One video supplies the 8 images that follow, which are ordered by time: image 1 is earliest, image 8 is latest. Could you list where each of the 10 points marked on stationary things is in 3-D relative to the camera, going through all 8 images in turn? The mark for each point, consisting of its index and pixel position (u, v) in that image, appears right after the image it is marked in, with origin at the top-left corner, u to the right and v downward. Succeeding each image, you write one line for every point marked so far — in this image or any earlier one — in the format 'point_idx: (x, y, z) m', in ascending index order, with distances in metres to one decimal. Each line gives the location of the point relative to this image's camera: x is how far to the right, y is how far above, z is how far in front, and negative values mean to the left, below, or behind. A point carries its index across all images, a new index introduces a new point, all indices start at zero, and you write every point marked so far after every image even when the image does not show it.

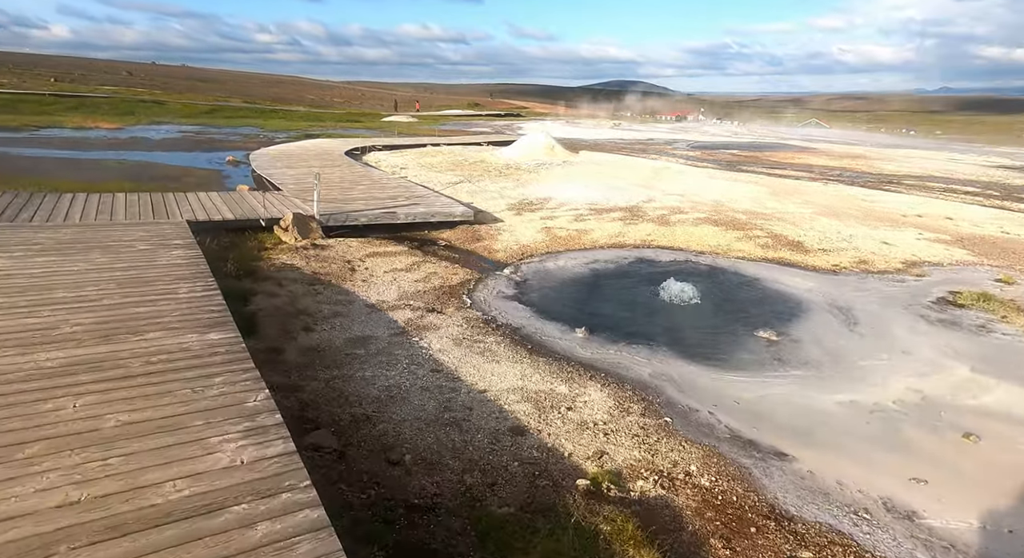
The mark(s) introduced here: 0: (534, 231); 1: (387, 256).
0: (+0.8, +1.8, +18.8) m
1: (-3.6, +0.7, +14.8) m
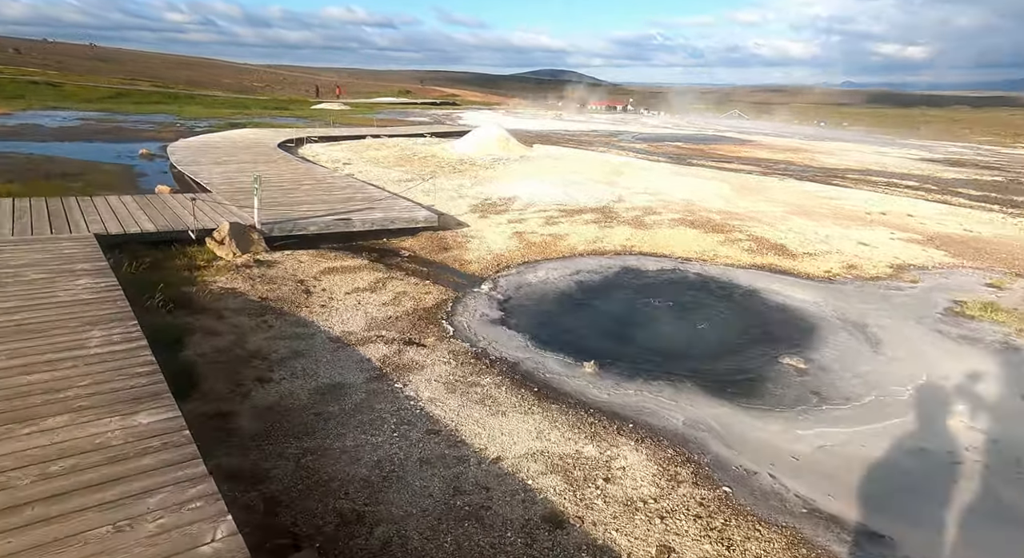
0: (-0.2, +1.4, +17.4) m
1: (-4.2, +0.3, +13.0) m
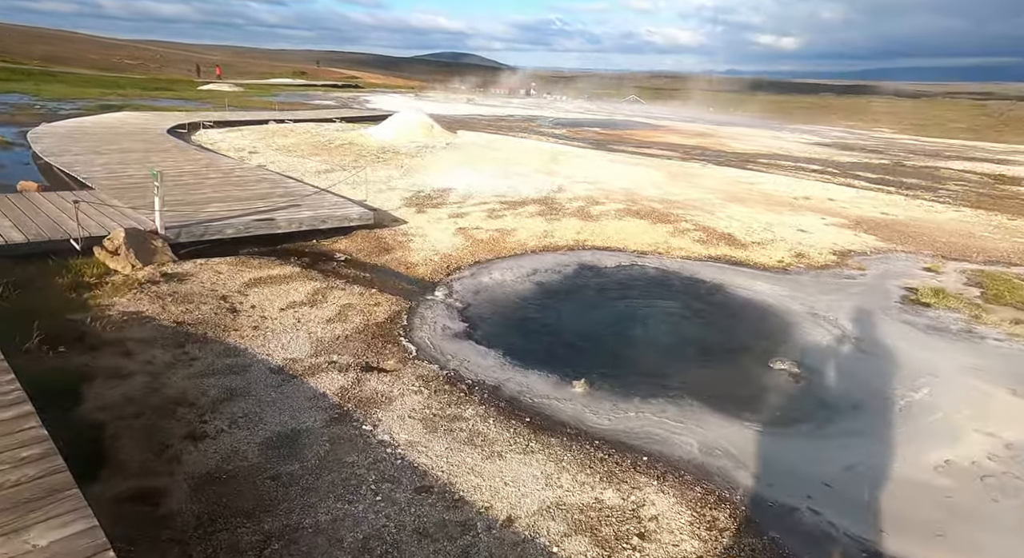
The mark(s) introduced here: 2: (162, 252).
0: (-2.0, +1.5, +16.2) m
1: (-5.2, 0.0, +11.3) m
2: (-8.1, +0.6, +12.0) m
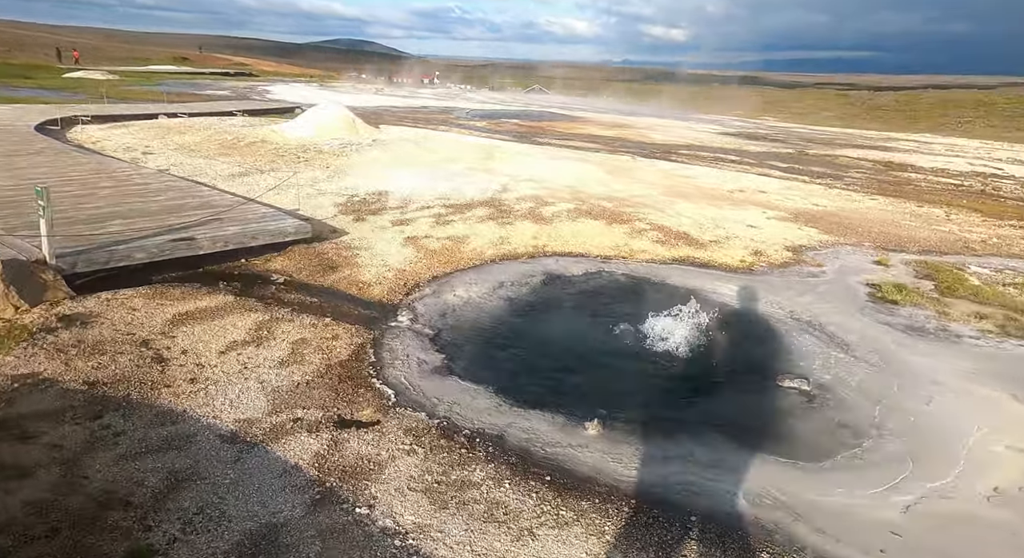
0: (-3.3, +1.0, +14.9) m
1: (-5.7, -0.7, +9.6) m
2: (-8.7, -0.2, +9.9) m
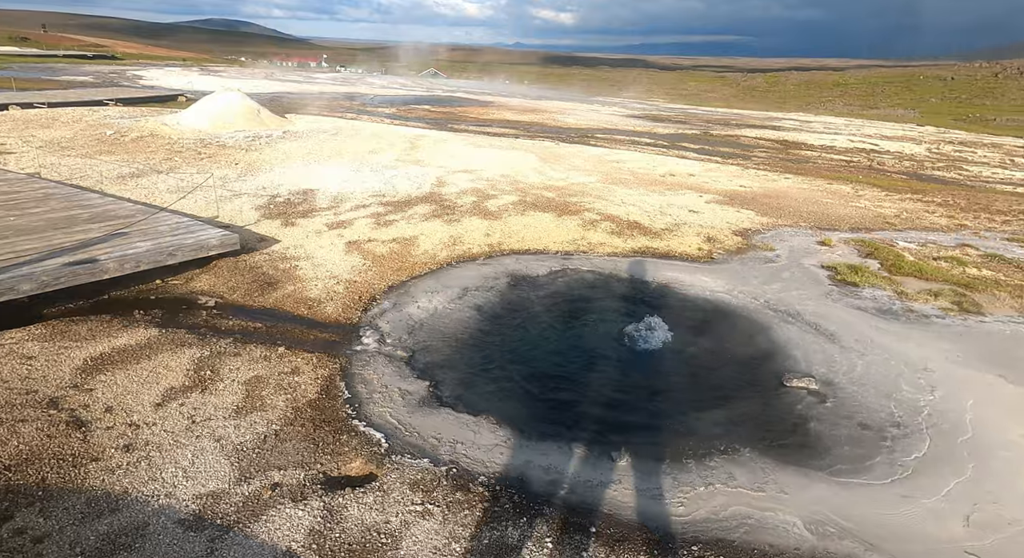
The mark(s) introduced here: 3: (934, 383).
0: (-4.5, +0.8, +13.5) m
1: (-5.9, -1.2, +7.9) m
2: (-9.0, -0.9, +7.7) m
3: (+5.9, -1.4, +7.2) m
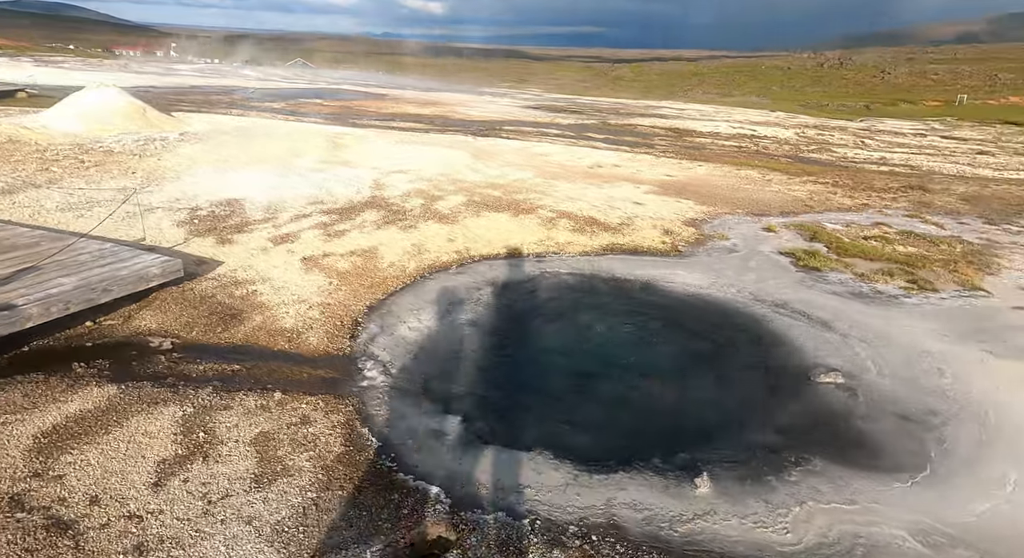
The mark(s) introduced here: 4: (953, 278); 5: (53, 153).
0: (-5.0, +0.2, +12.1) m
1: (-5.2, -1.9, +6.4) m
2: (-8.3, -1.8, +5.6) m
3: (+6.4, -1.2, +7.9) m
4: (+10.2, 0.0, +12.0) m
5: (-17.5, +4.7, +19.8) m
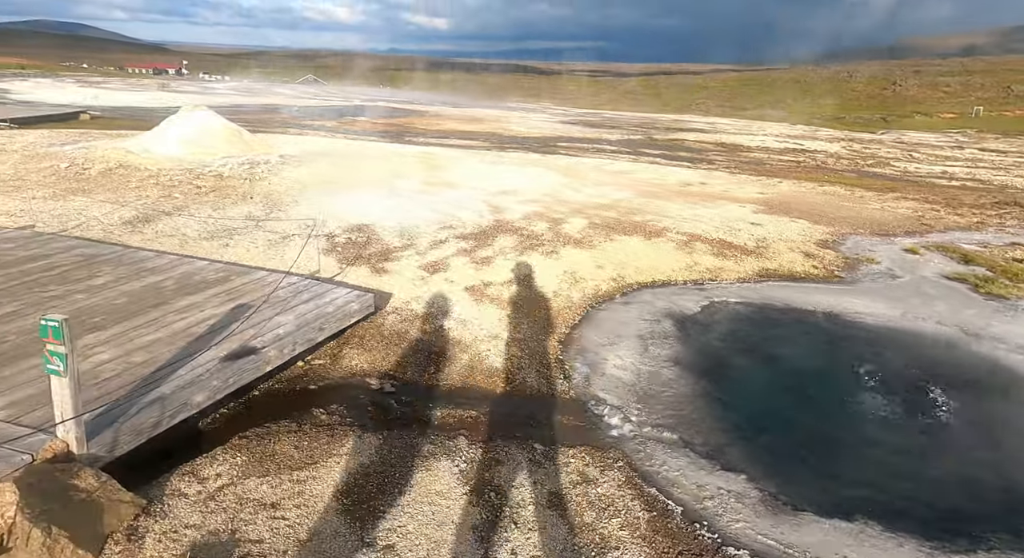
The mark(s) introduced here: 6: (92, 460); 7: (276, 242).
0: (-1.1, -0.5, +11.8) m
1: (-1.5, -2.4, +6.0) m
2: (-4.6, -2.4, +5.4) m
3: (+10.2, -1.8, +7.1) m
4: (+14.1, -0.6, +11.1) m
5: (-13.2, +3.8, +20.0) m
6: (-4.8, -2.0, +5.6) m
7: (-6.6, +1.0, +14.5) m
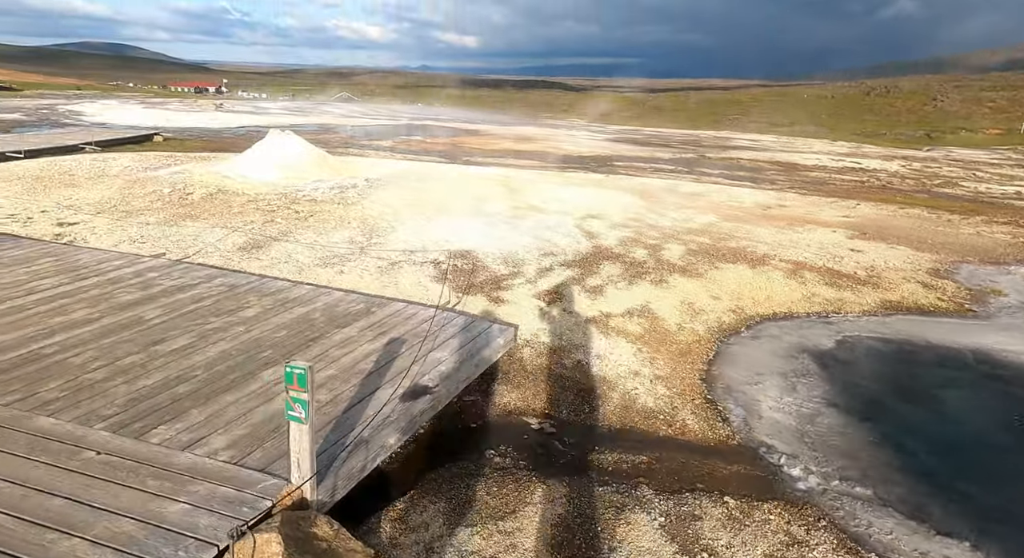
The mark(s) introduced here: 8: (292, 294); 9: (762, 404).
0: (+1.7, -1.2, +11.6) m
1: (+0.9, -3.0, +5.8) m
2: (-2.2, -2.8, +5.4) m
3: (+12.6, -2.5, +6.1) m
4: (+16.8, -1.5, +9.9) m
5: (-9.8, +3.0, +20.8) m
6: (-2.5, -2.5, +5.6) m
7: (-3.6, +0.3, +14.8) m
8: (-4.8, -0.4, +11.1) m
9: (+4.3, -2.2, +9.1) m
